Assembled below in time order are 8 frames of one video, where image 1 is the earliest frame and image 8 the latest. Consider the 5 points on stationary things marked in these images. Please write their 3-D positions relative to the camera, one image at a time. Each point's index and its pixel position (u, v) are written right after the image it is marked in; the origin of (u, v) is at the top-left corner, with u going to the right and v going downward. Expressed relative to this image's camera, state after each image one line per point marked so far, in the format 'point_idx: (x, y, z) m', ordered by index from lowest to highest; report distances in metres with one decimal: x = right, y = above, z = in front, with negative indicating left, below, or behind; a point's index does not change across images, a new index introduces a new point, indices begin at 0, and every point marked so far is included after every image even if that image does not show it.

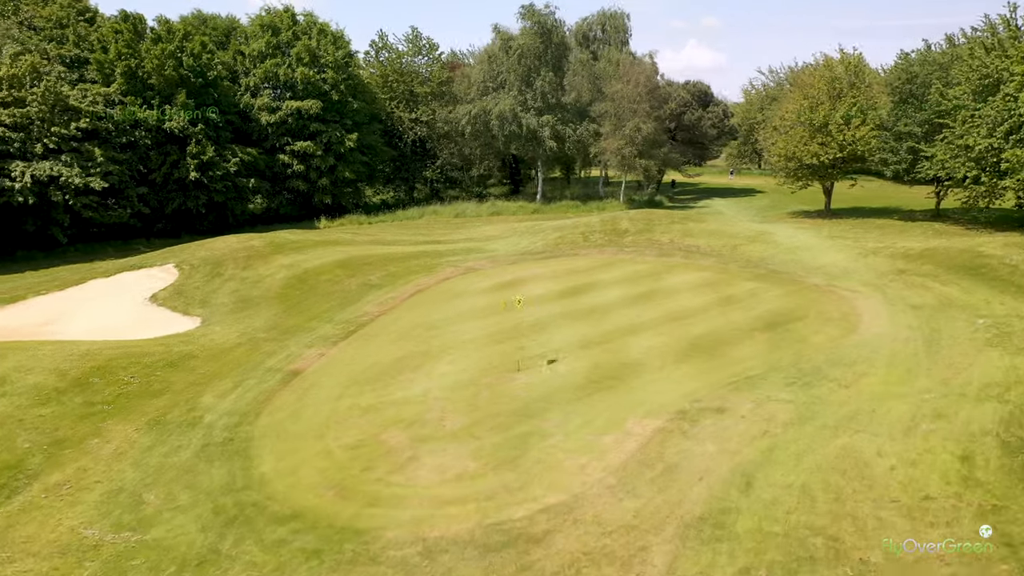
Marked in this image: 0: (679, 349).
0: (+4.0, -1.5, +19.7) m
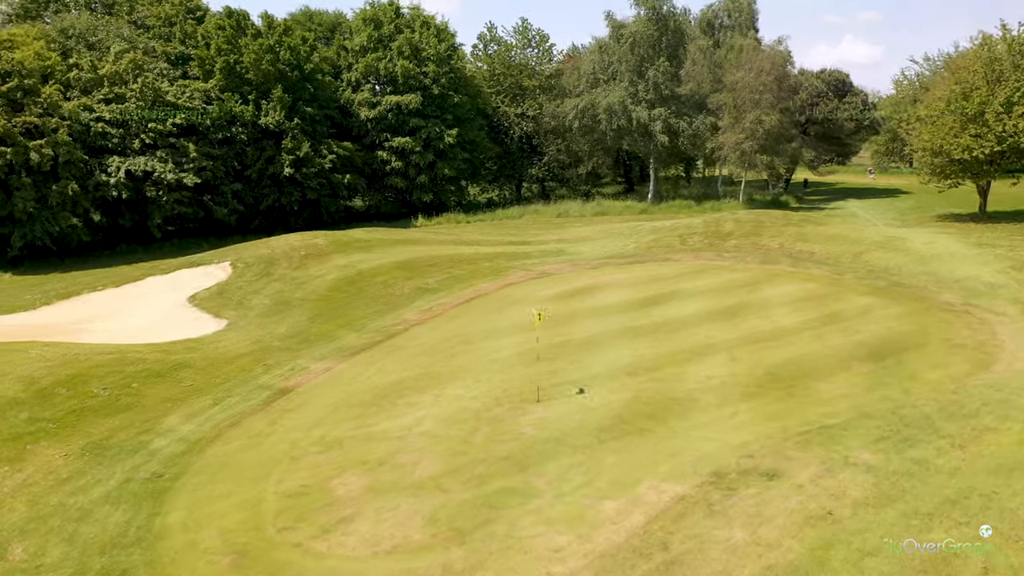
0: (+4.5, -1.8, +15.8) m
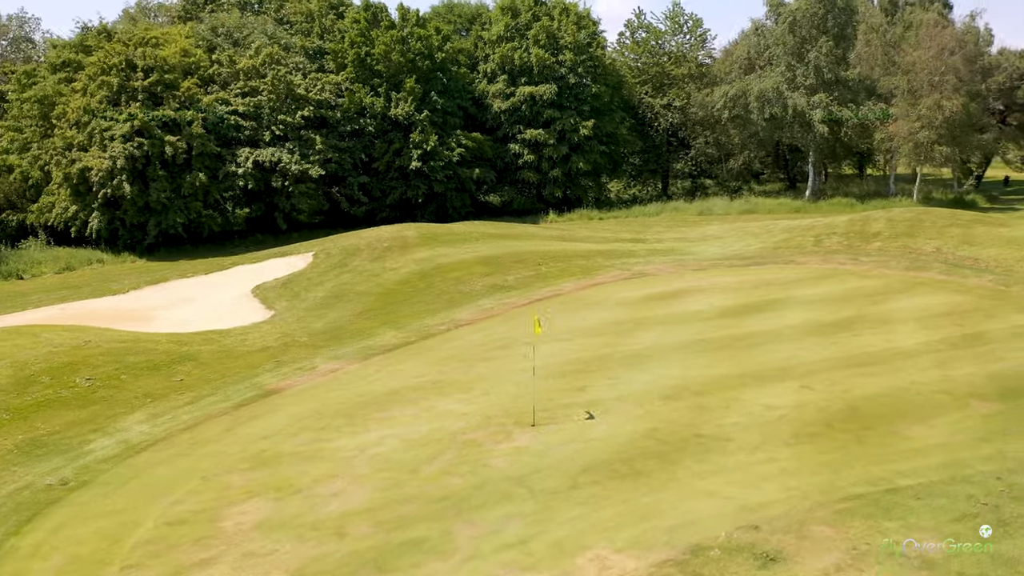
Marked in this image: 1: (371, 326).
0: (+4.4, -1.9, +12.1) m
1: (-3.3, -0.9, +19.5) m
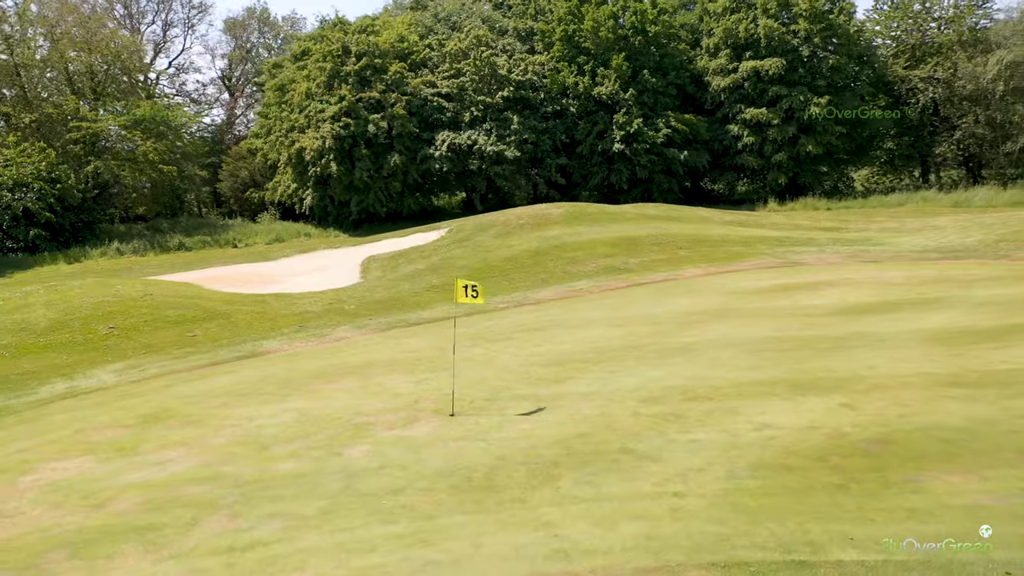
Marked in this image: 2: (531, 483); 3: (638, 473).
0: (+3.1, -1.7, +8.6) m
1: (-1.7, -0.2, +18.1) m
2: (+0.2, -1.9, +7.9) m
3: (+1.2, -1.8, +8.0) m
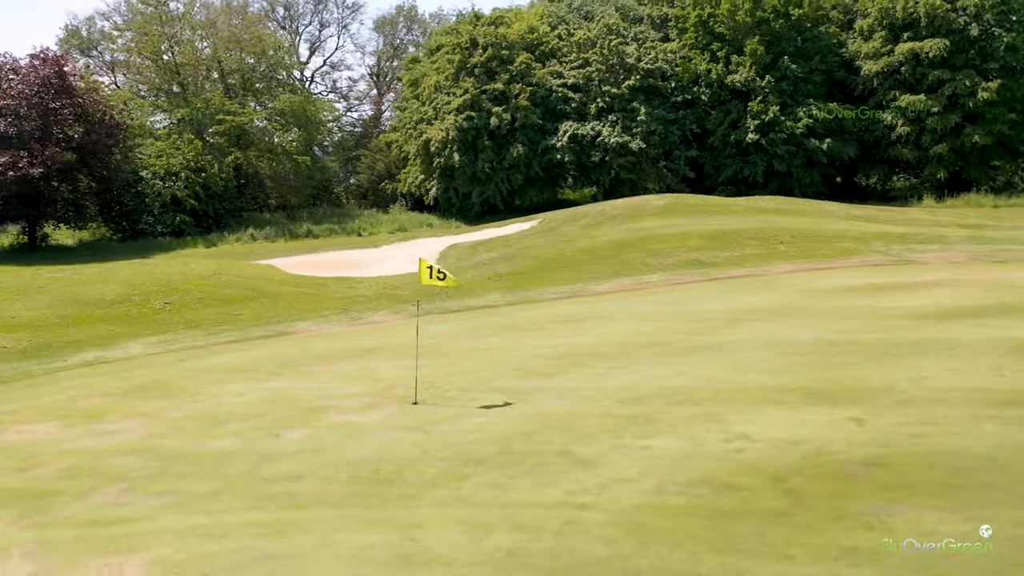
0: (+2.4, -1.6, +7.3) m
1: (-0.4, 0.0, +17.6) m
2: (-0.7, -1.7, +7.1) m
3: (+0.4, -1.7, +7.1) m
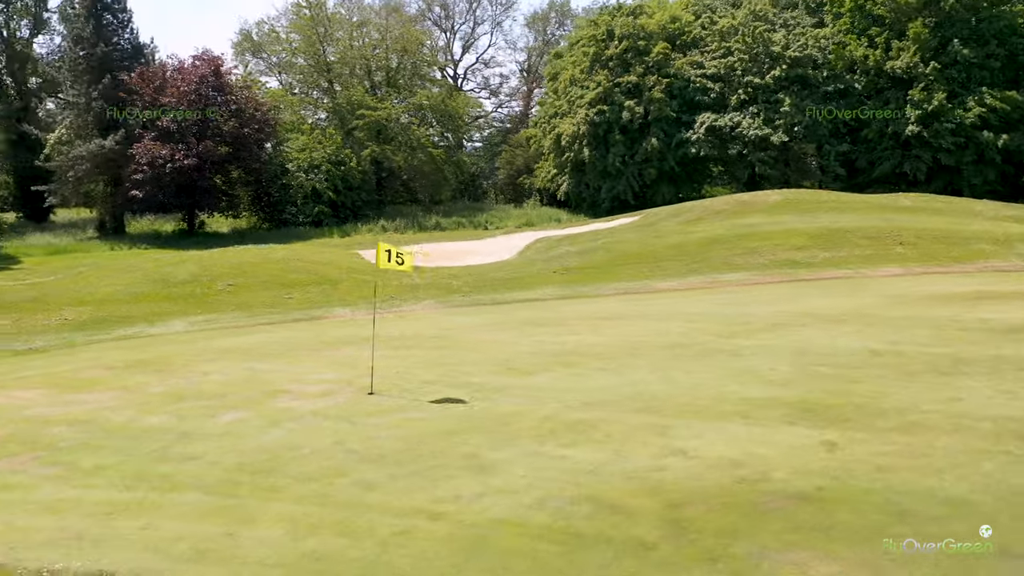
0: (+1.4, -1.5, +6.2) m
1: (+0.8, +0.1, +16.8) m
2: (-1.6, -1.5, +6.7) m
3: (-0.6, -1.5, +6.4) m
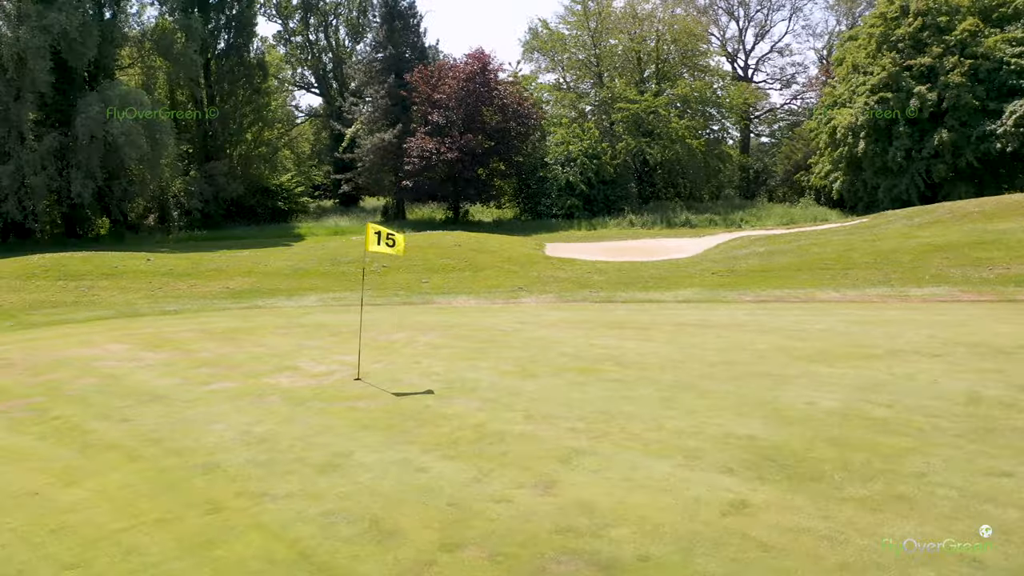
0: (0.0, -1.5, +5.1) m
1: (+3.5, +0.1, +15.1) m
2: (-2.6, -1.3, +6.6) m
3: (-1.8, -1.4, +6.0) m
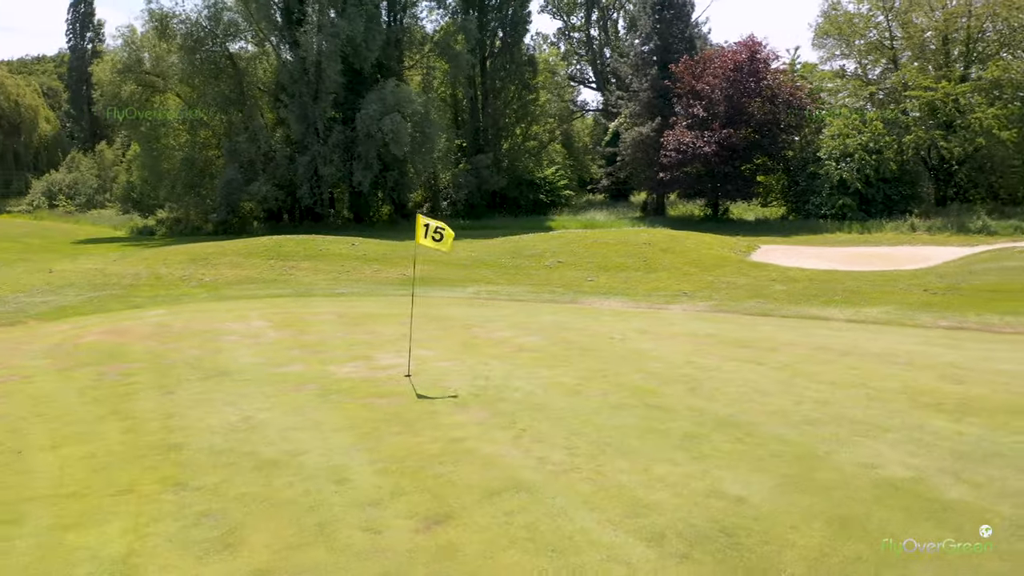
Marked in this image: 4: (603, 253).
0: (-0.9, -1.5, +4.5) m
1: (+6.1, -0.2, +12.6) m
2: (-2.8, -1.2, +6.8) m
3: (-2.2, -1.3, +5.9) m
4: (+2.0, +0.7, +16.8) m
